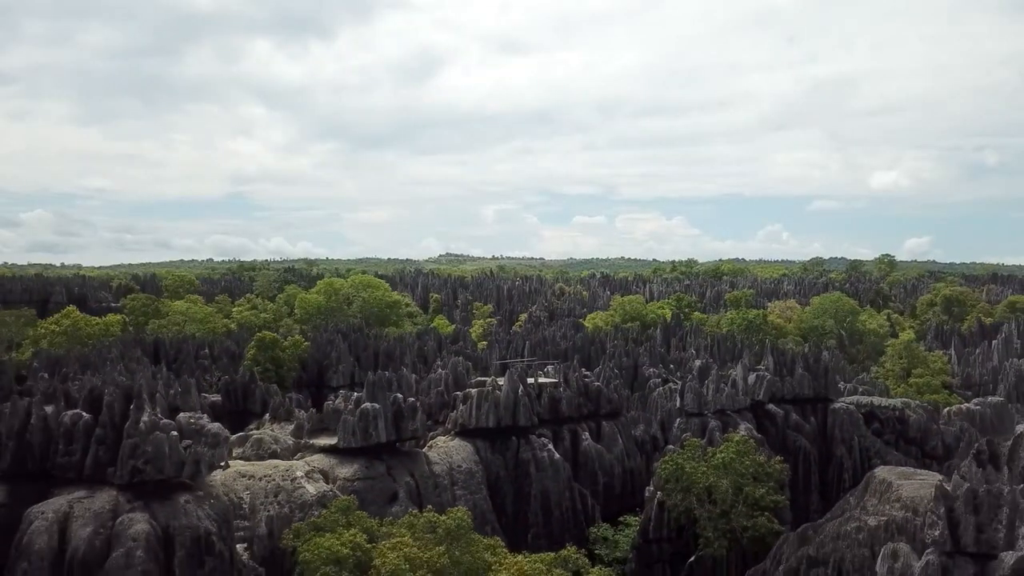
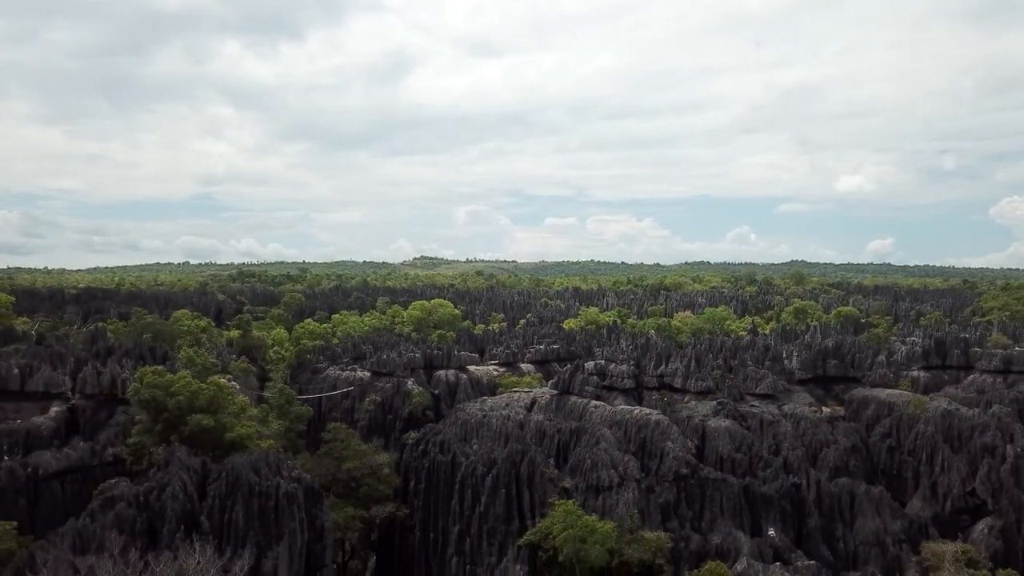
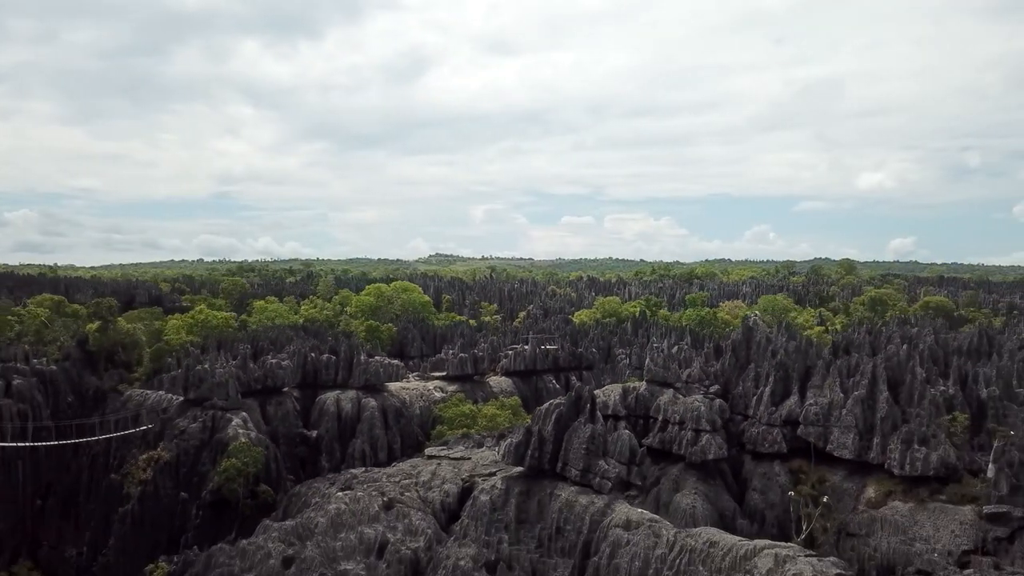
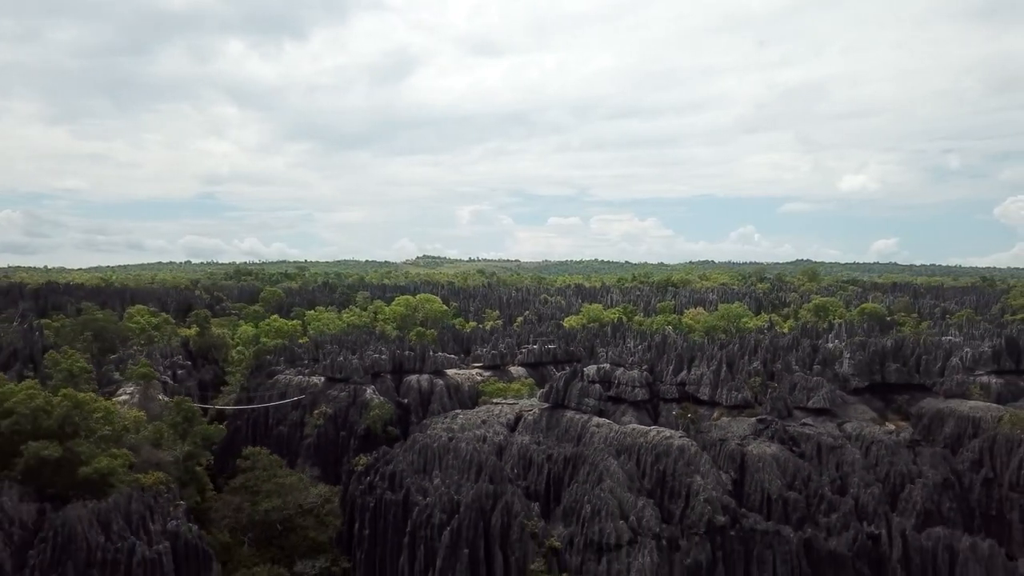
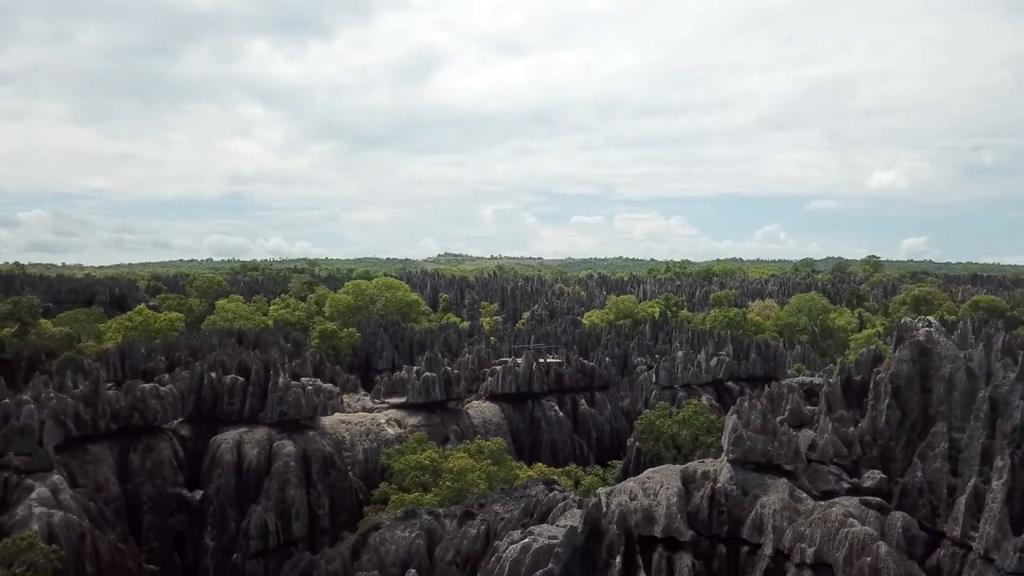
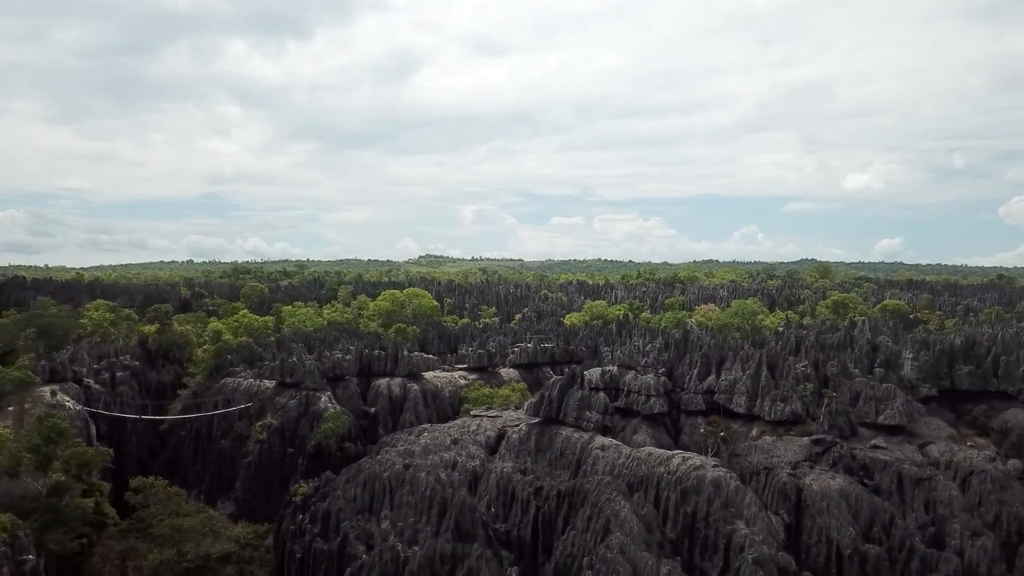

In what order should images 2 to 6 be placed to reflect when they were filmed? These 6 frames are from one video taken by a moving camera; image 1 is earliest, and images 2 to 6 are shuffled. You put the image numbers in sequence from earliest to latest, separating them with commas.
5, 3, 6, 4, 2
